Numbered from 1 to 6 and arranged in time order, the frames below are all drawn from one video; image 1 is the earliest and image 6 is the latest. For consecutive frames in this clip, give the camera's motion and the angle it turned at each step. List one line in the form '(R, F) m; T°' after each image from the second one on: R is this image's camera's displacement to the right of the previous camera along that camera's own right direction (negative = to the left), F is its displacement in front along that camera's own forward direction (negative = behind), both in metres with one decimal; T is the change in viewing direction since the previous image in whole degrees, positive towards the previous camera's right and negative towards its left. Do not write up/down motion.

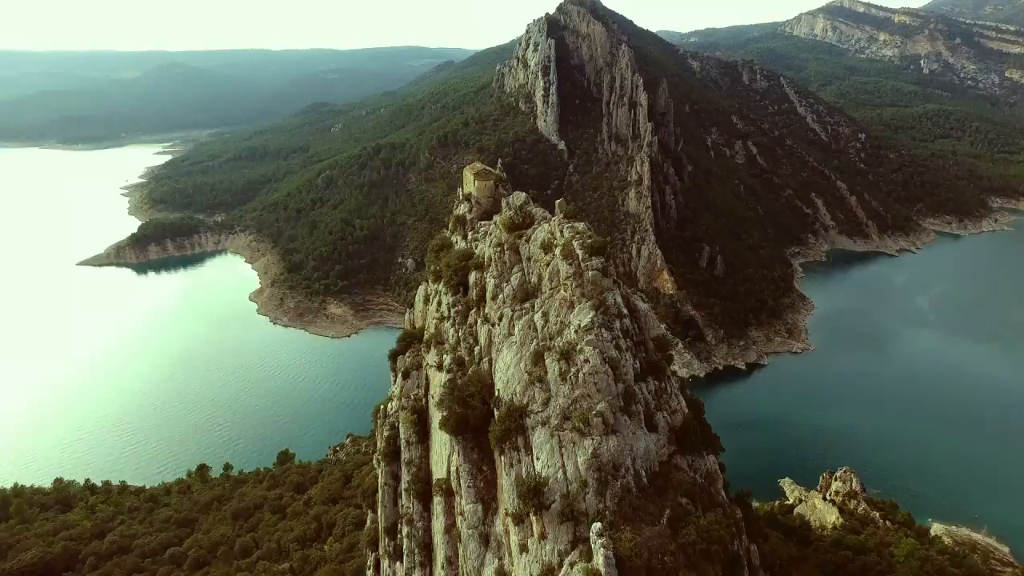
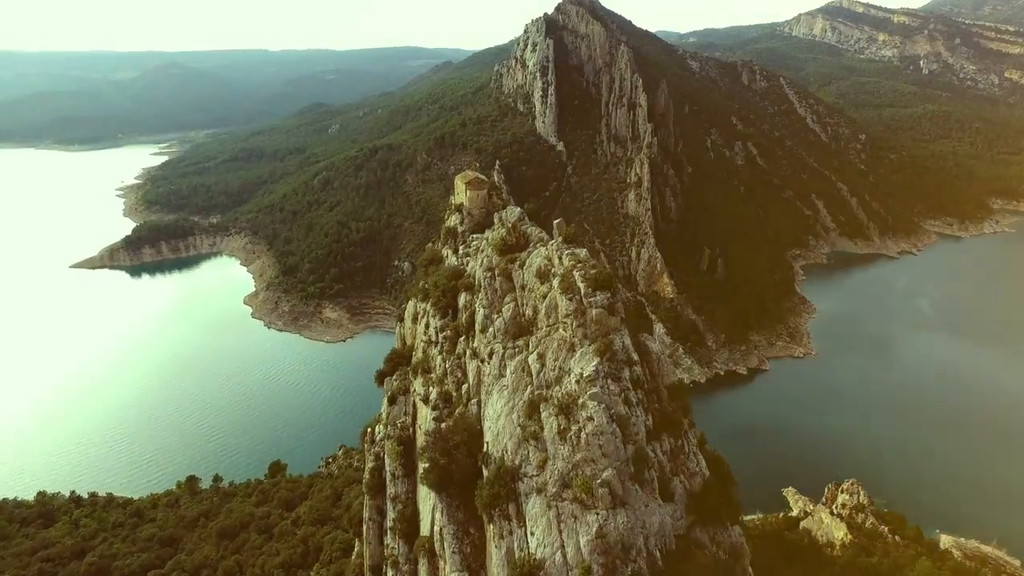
(+0.1, +0.7) m; 0°
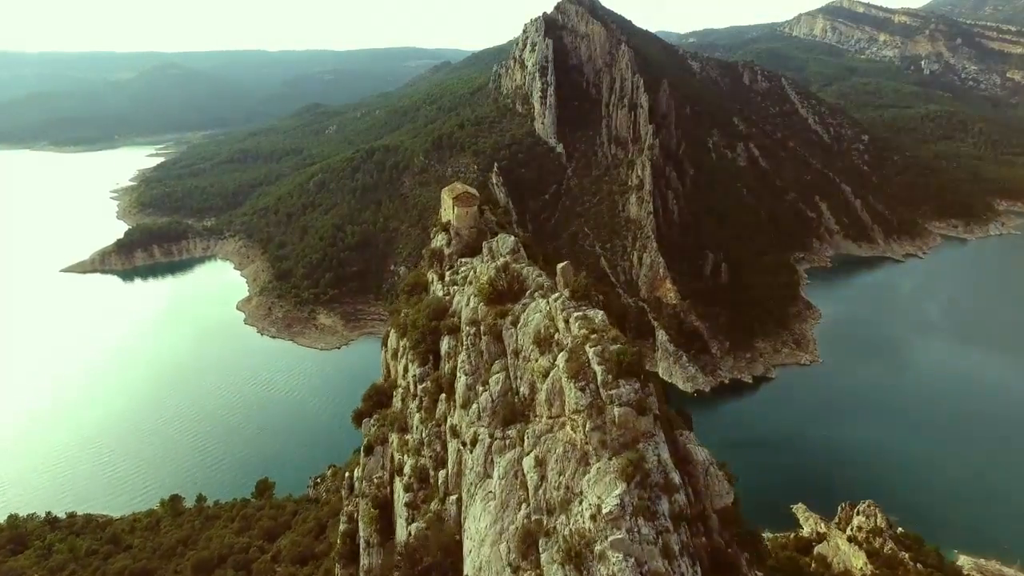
(+0.1, +1.2) m; 0°
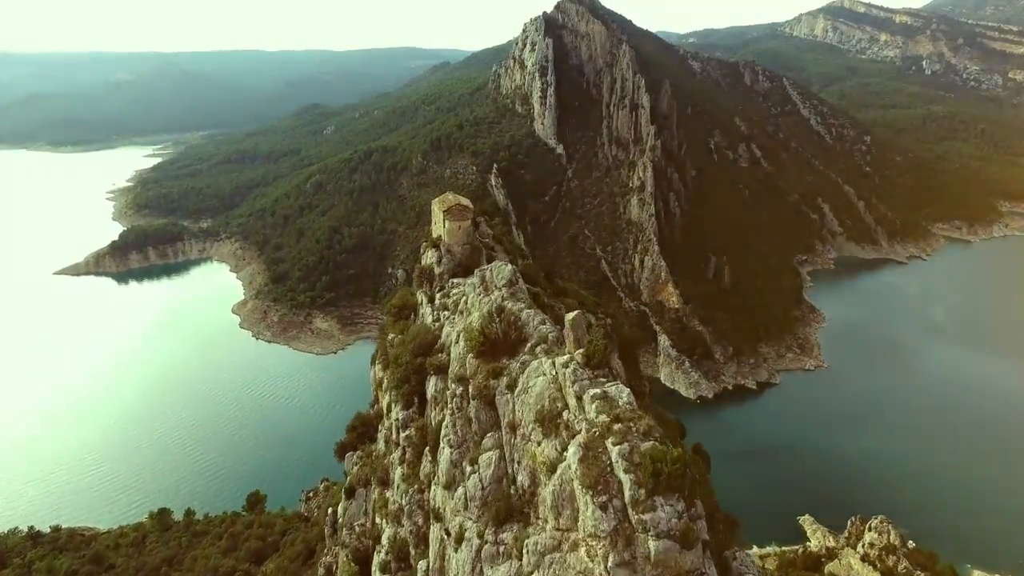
(0.0, +0.8) m; 0°
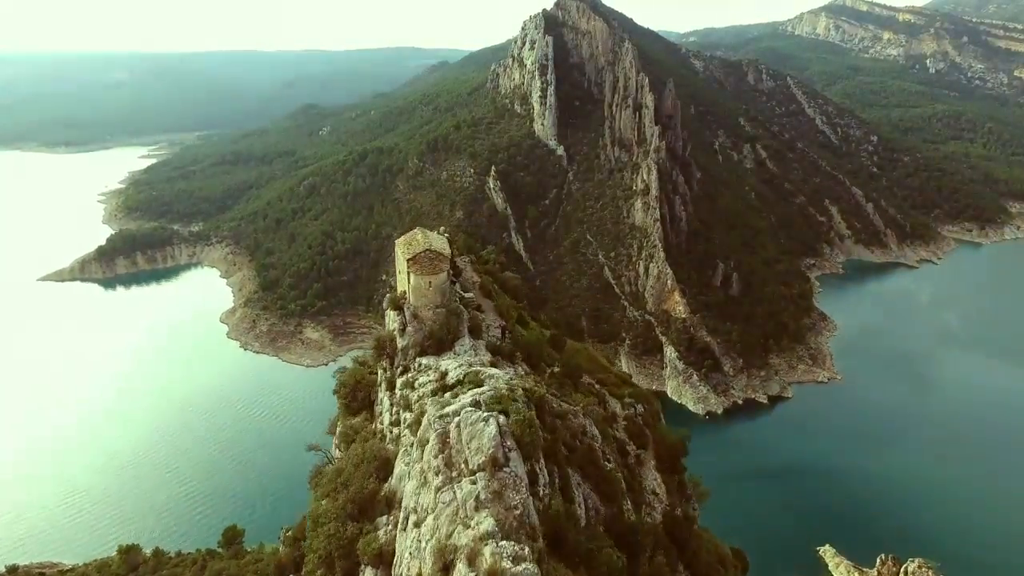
(+0.1, +2.1) m; 0°
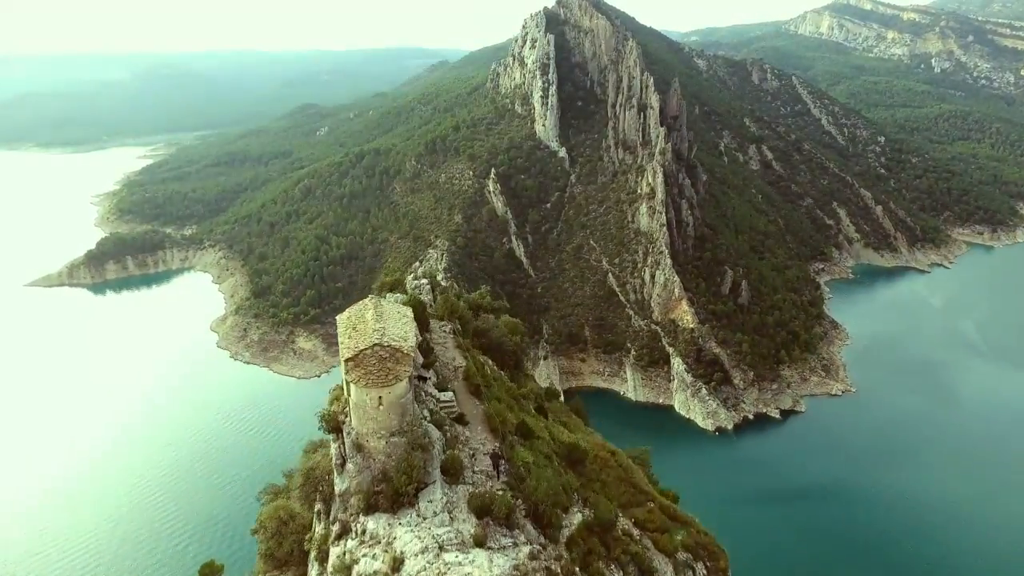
(0.0, +1.8) m; 0°
